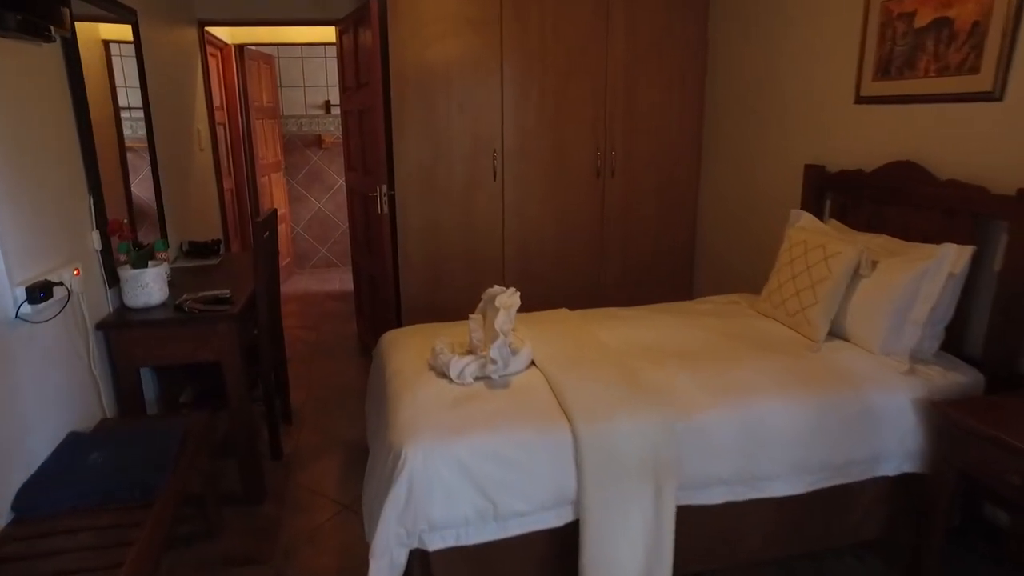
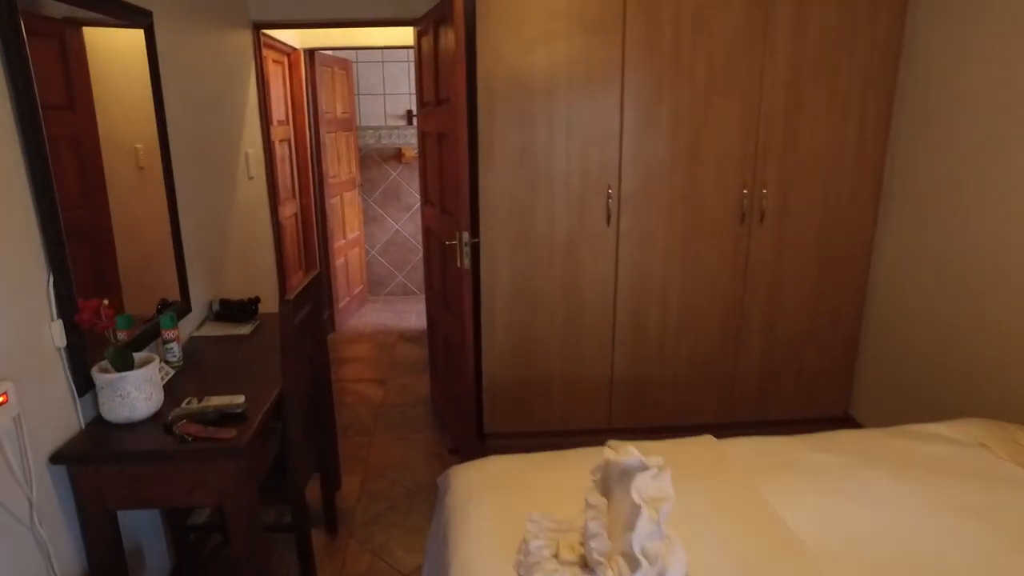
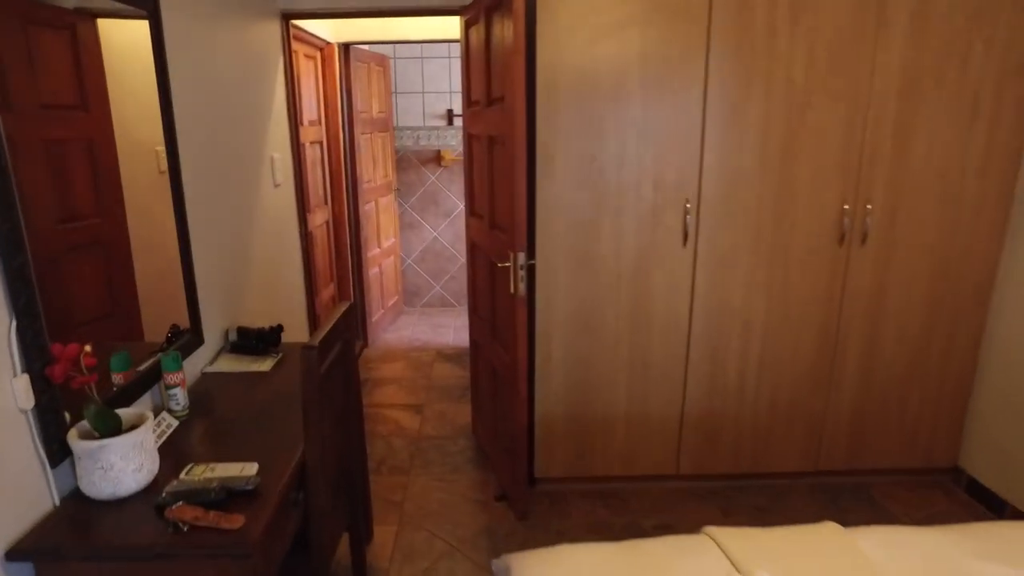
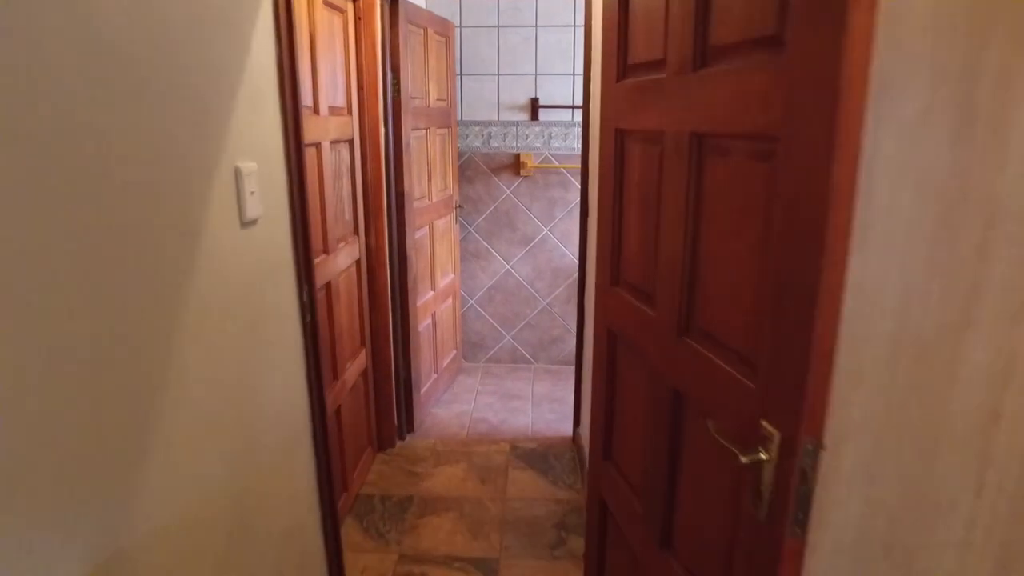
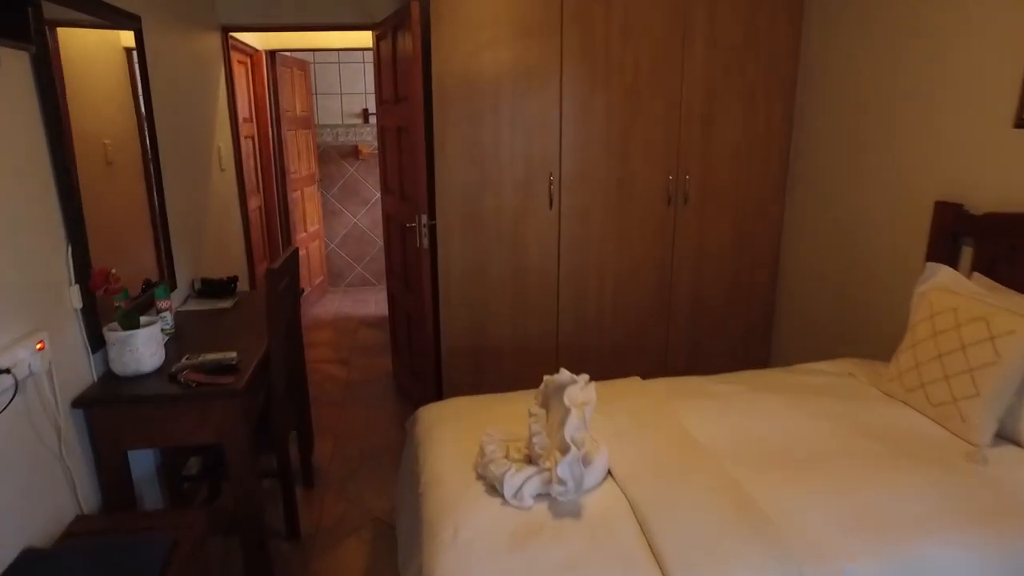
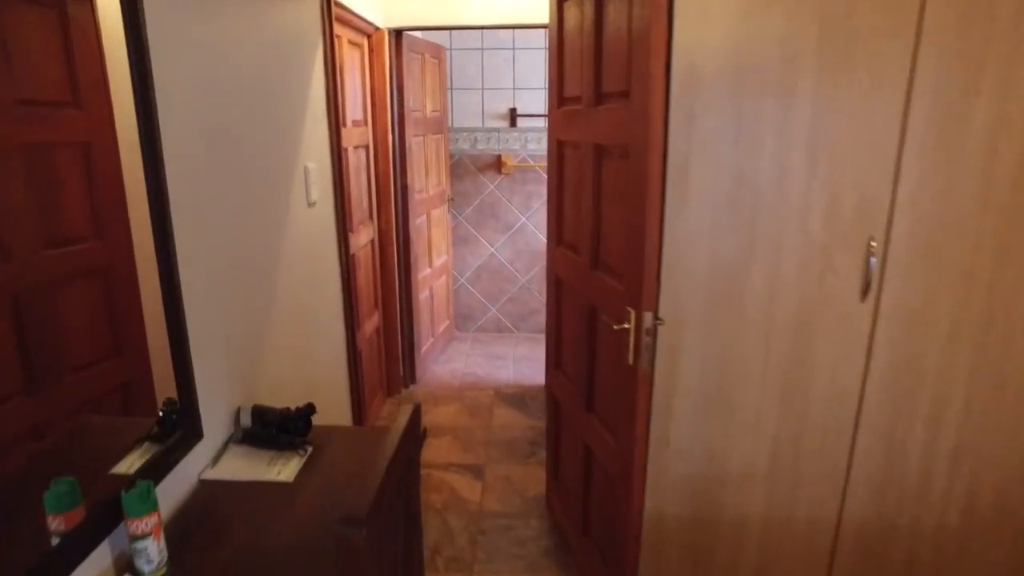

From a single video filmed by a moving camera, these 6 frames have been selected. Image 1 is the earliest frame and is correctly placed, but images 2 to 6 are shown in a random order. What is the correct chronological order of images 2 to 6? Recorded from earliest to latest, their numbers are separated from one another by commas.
5, 2, 3, 6, 4
